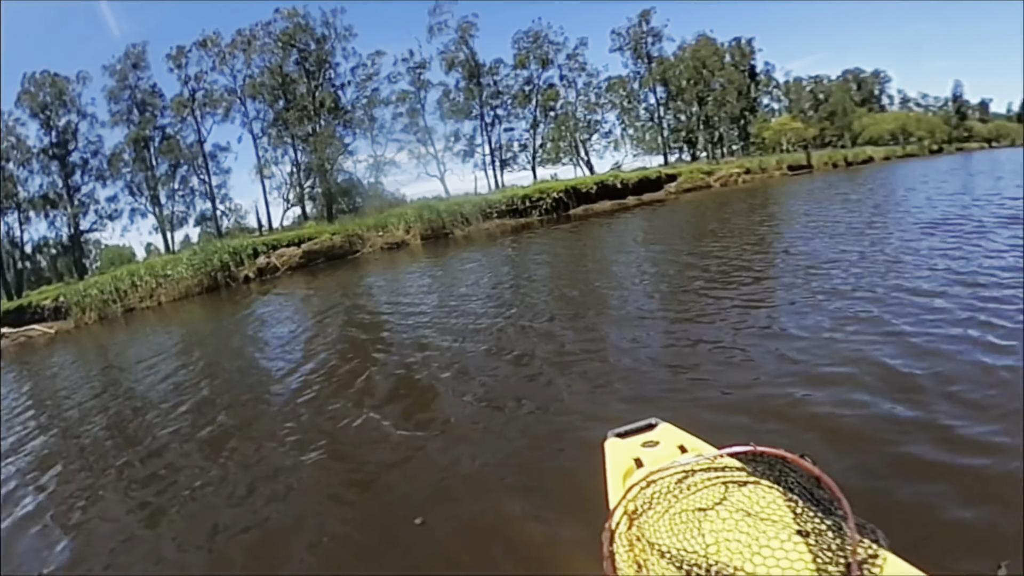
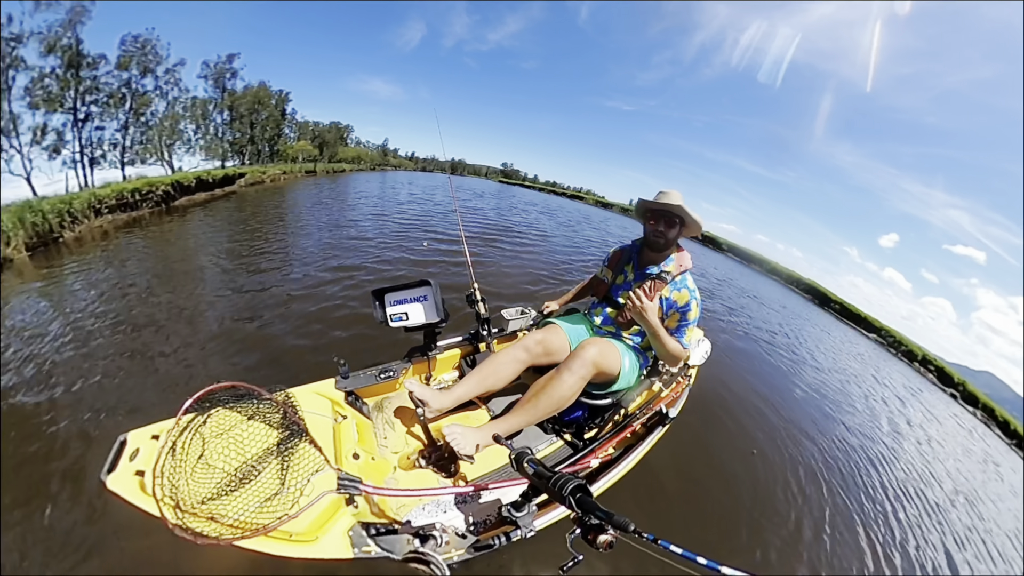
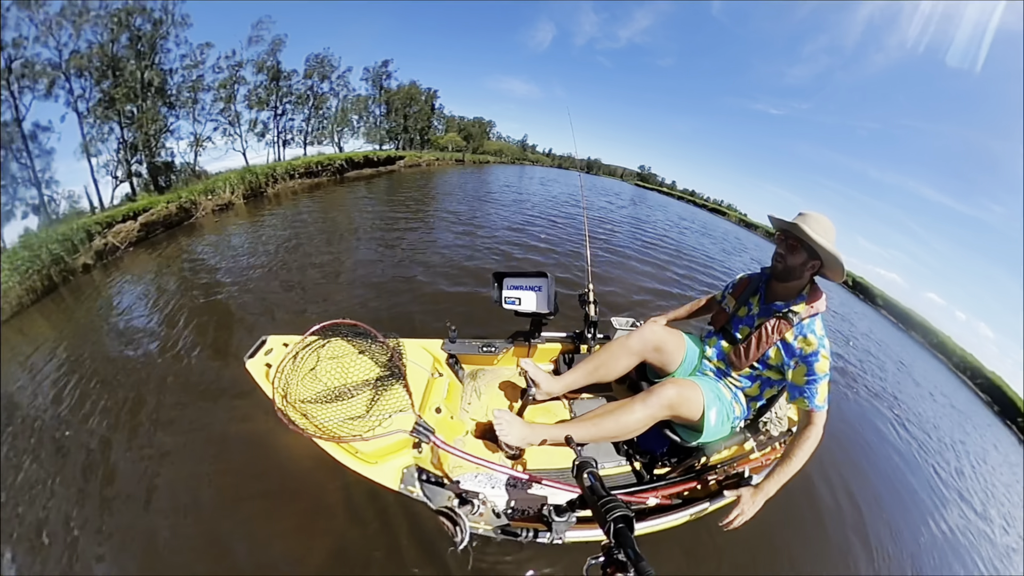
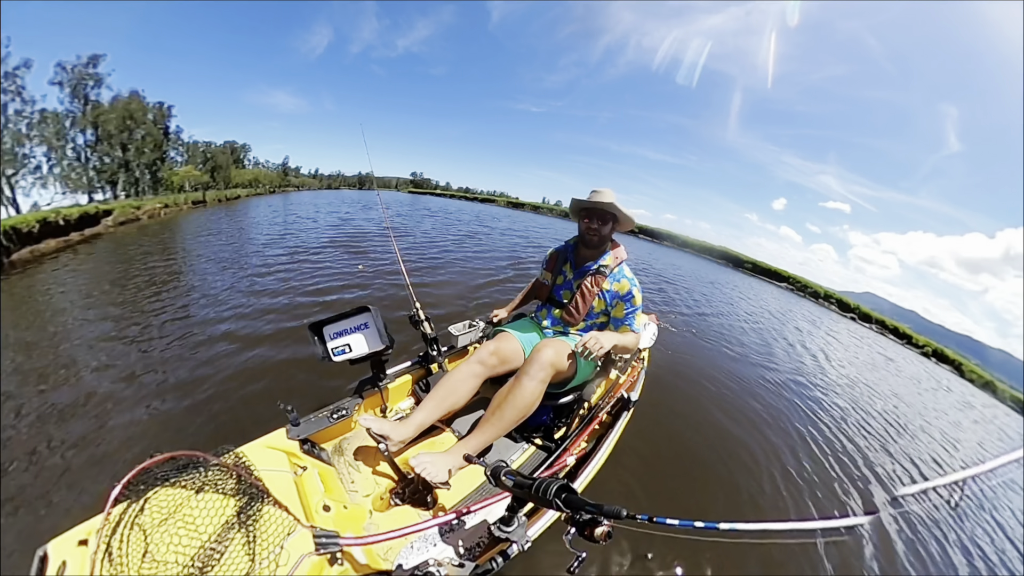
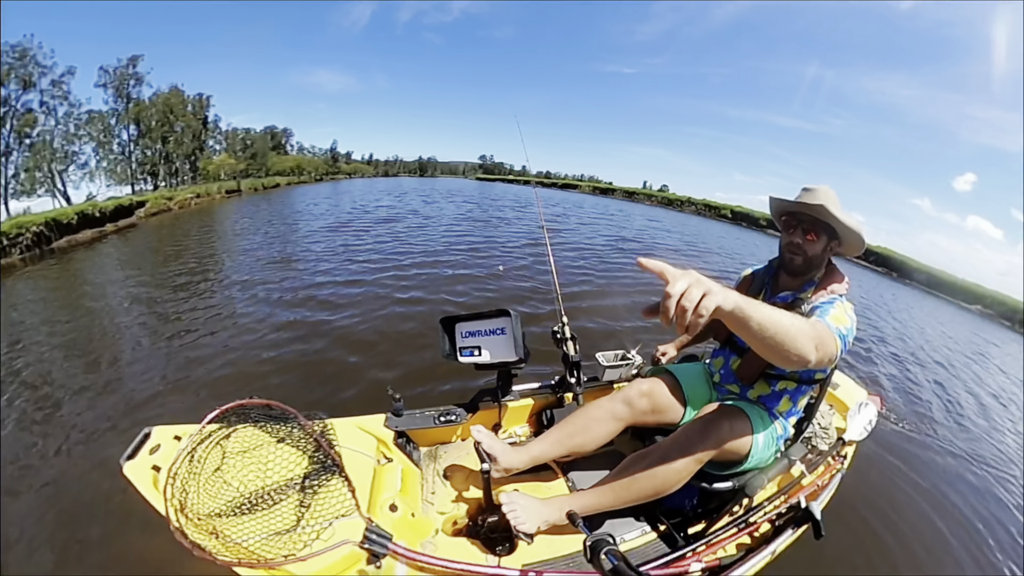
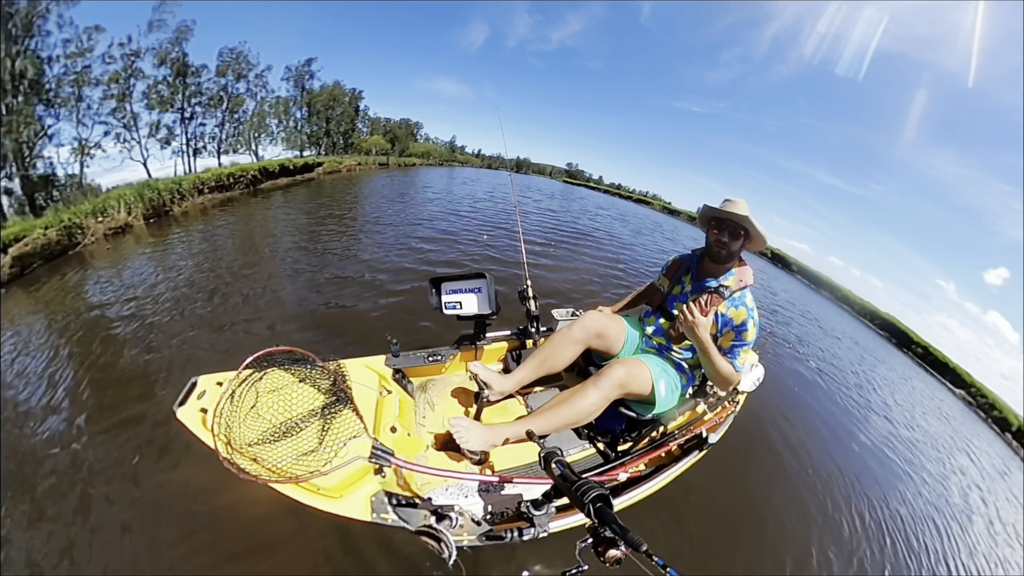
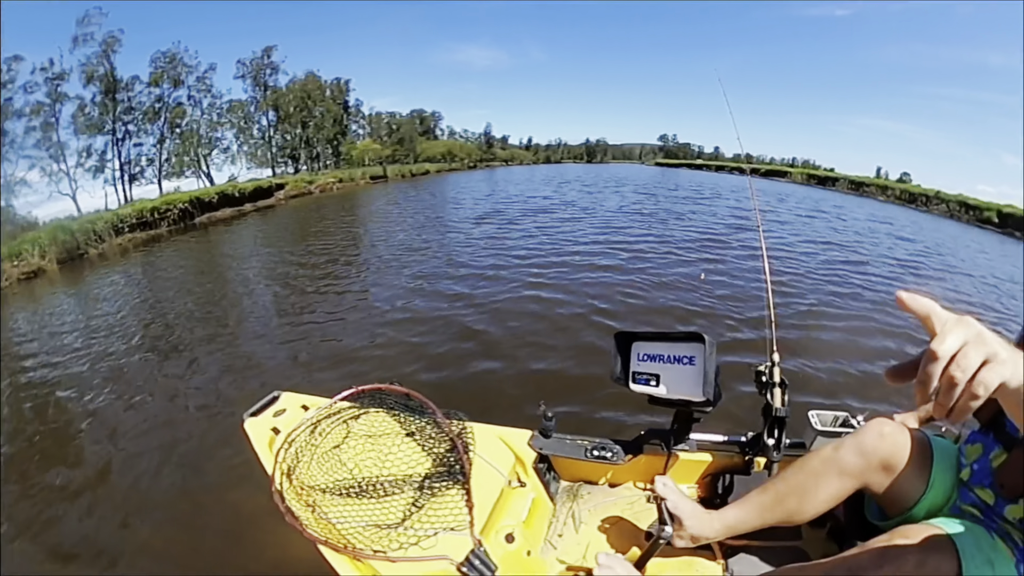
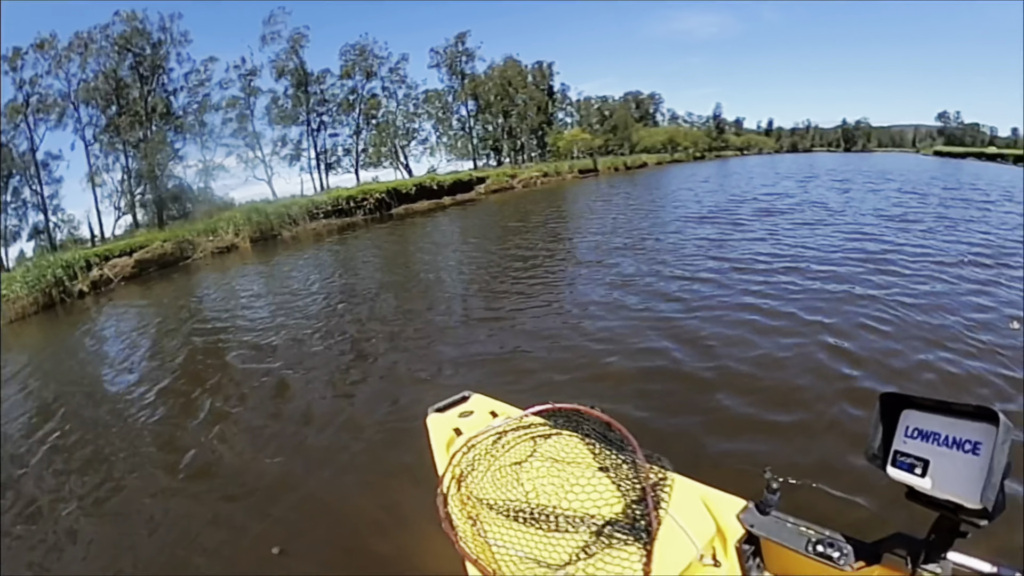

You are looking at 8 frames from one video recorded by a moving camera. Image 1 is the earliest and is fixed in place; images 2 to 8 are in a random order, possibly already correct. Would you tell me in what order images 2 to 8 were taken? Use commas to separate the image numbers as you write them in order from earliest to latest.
8, 7, 5, 4, 2, 6, 3
